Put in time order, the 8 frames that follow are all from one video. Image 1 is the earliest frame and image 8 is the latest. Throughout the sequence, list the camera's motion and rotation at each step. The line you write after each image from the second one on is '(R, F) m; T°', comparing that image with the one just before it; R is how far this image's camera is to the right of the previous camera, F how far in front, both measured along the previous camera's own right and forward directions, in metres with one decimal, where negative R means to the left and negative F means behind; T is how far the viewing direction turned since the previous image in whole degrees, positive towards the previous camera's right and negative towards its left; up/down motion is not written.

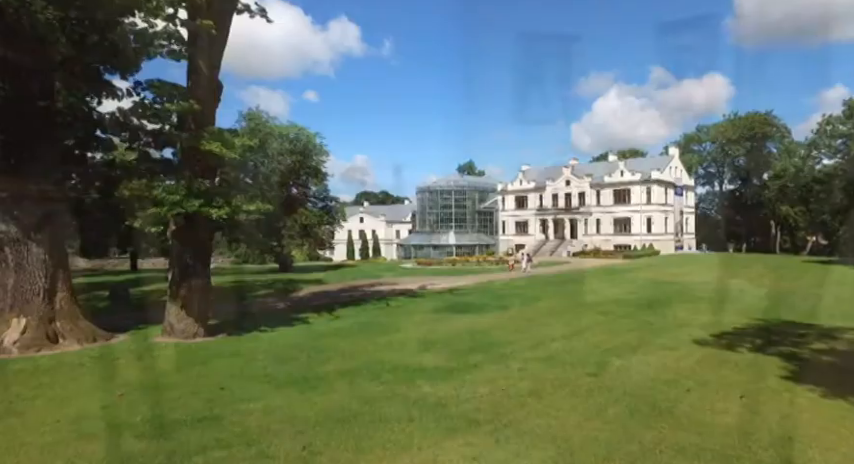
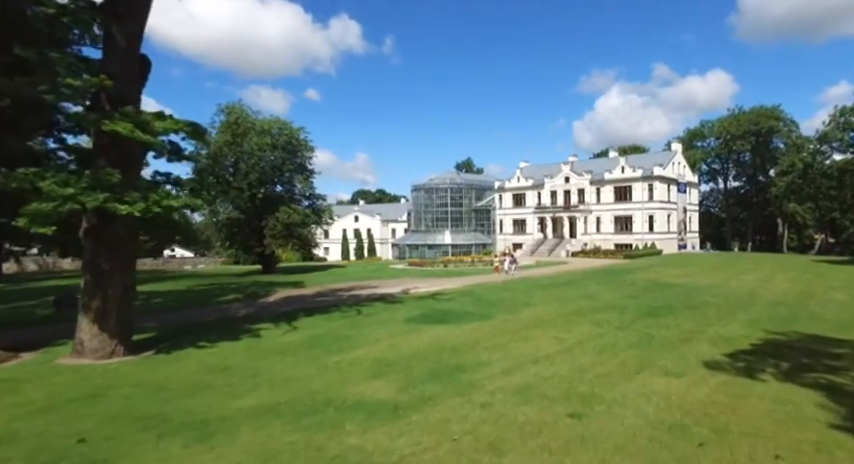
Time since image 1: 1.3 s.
(+1.1, +2.4) m; 0°
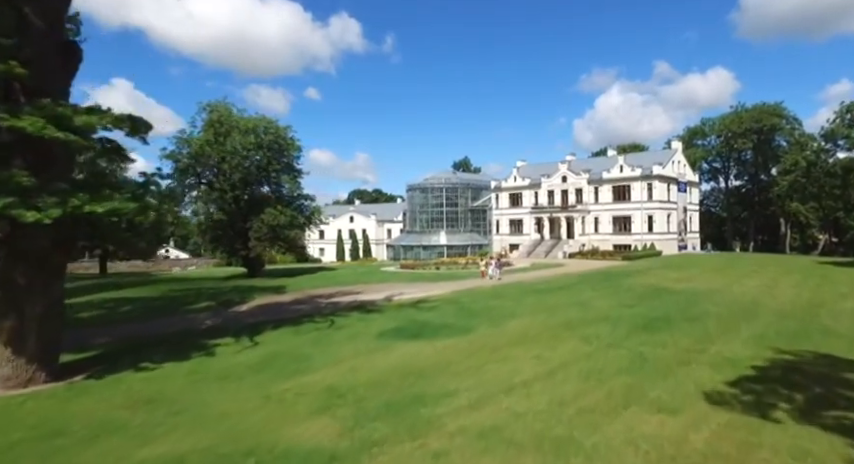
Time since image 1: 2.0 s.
(+0.9, +1.5) m; 0°
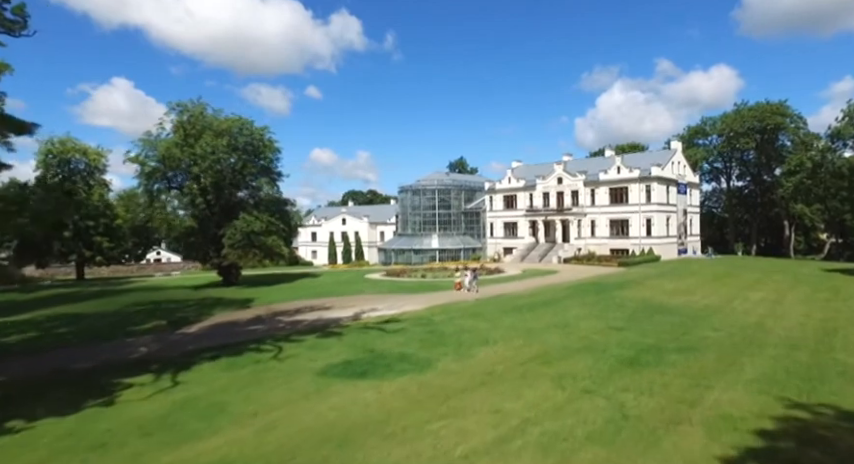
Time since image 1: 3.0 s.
(+1.5, +2.4) m; 0°
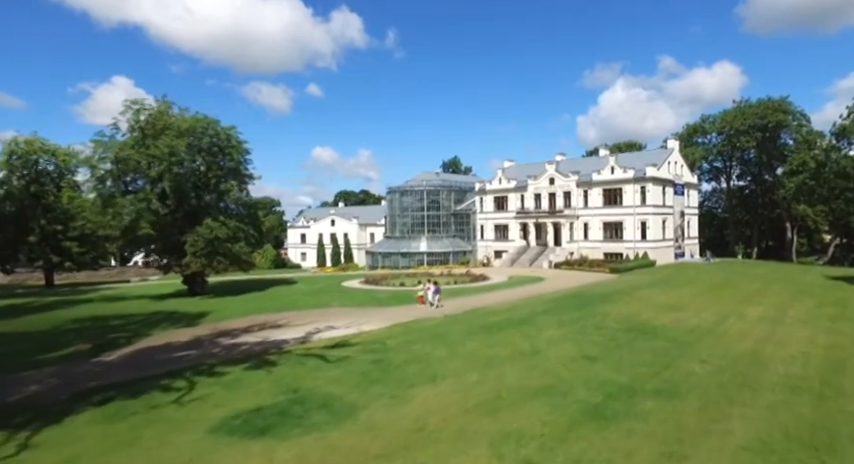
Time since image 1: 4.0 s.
(+2.0, +2.6) m; 0°
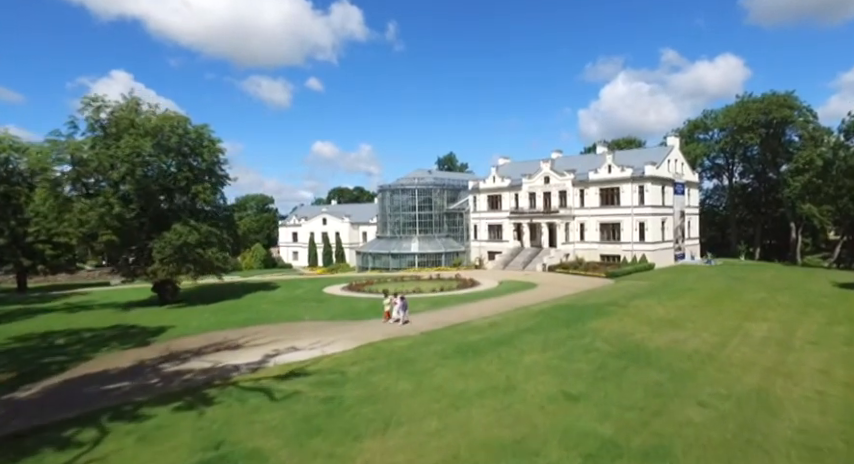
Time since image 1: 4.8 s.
(+1.3, +2.3) m; 0°
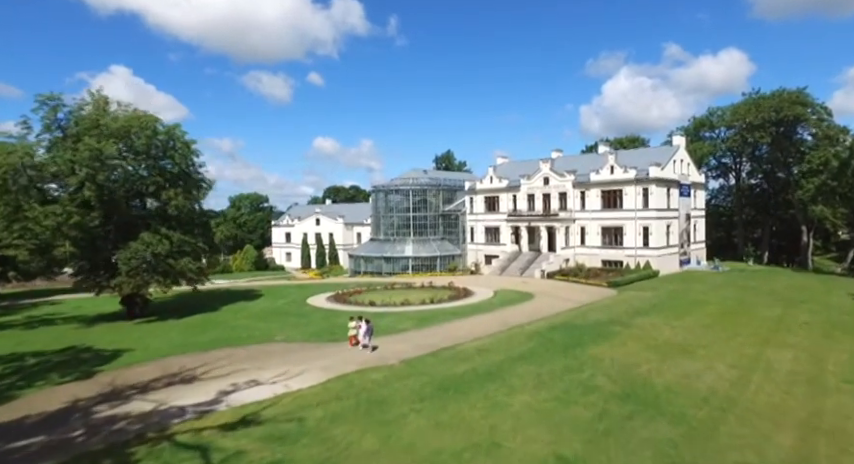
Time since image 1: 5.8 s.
(+0.9, +2.7) m; 0°
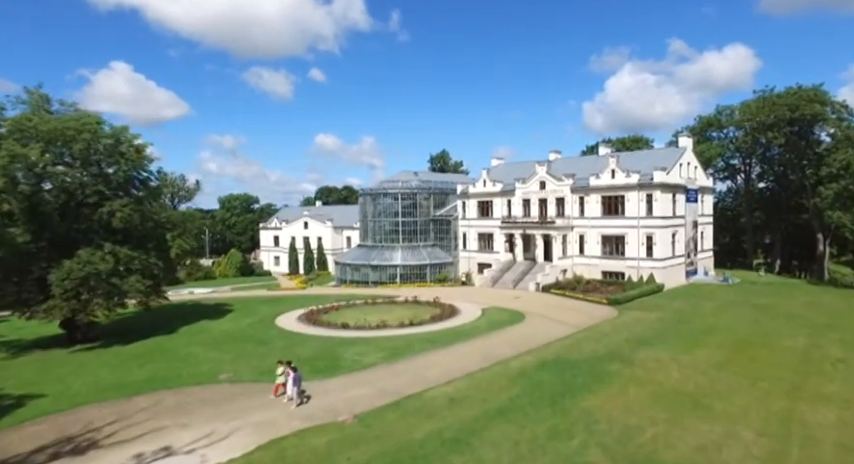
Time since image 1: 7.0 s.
(+1.6, +4.0) m; 0°
